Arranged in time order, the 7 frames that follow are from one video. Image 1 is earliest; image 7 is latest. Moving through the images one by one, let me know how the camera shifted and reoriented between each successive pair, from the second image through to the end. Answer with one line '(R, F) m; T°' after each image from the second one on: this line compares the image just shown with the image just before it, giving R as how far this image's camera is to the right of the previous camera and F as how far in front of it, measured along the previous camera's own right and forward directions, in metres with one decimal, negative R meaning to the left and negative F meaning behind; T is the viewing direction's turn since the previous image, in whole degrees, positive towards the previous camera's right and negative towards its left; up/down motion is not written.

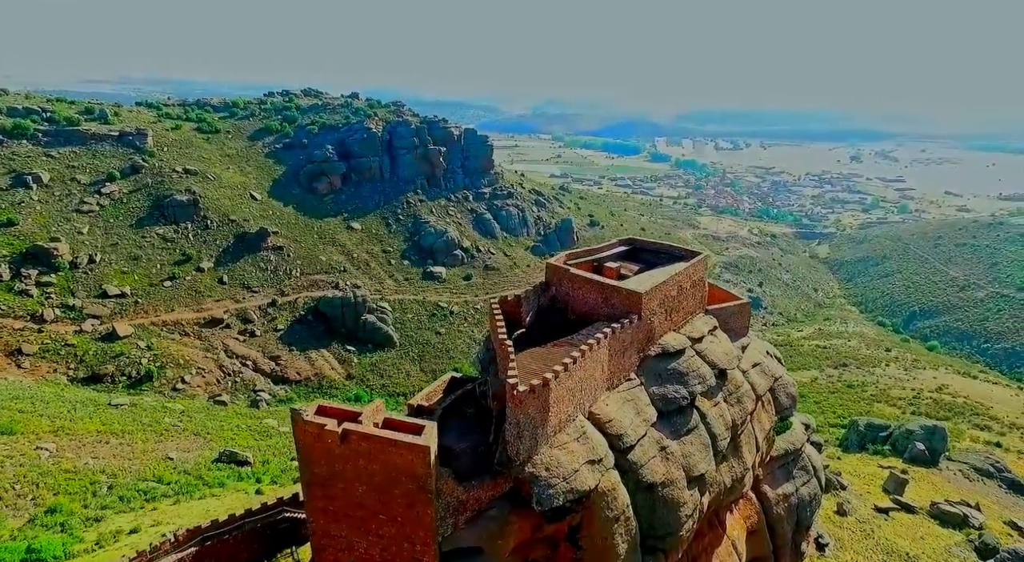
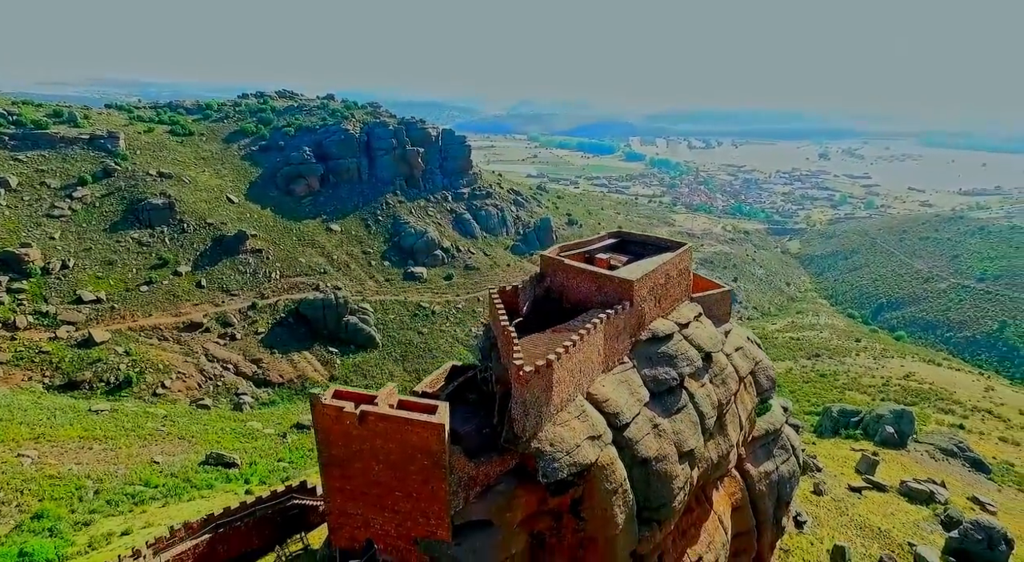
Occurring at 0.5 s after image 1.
(-0.4, -0.6) m; +2°
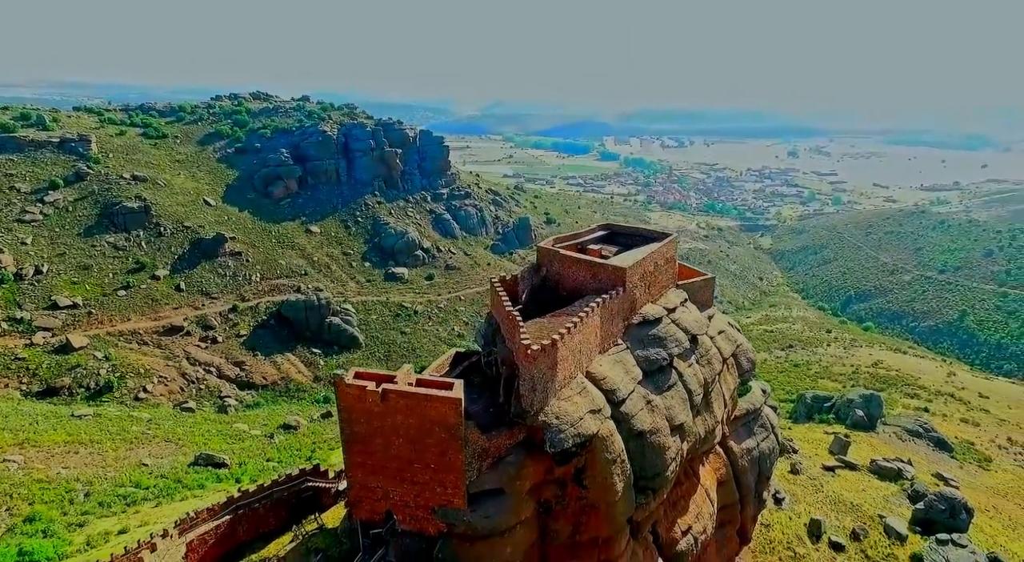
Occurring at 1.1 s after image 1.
(-0.5, -0.8) m; +2°
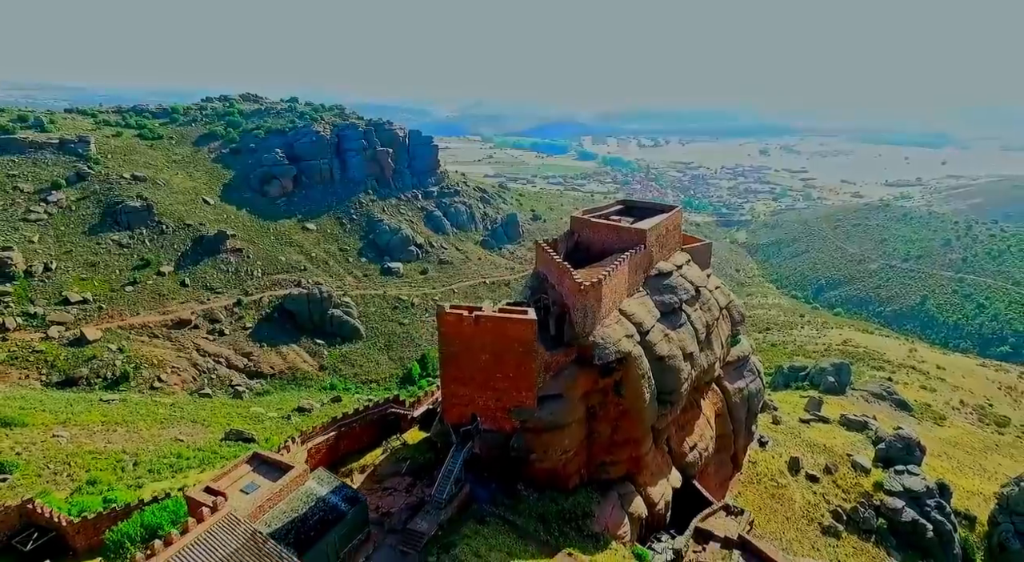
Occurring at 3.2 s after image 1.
(-1.6, -3.3) m; +2°
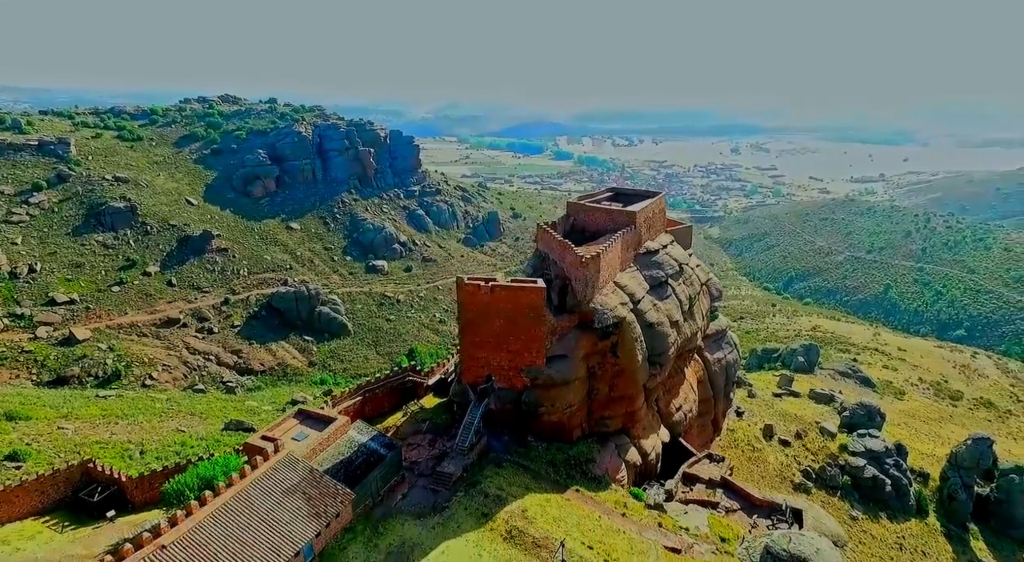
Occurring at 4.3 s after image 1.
(-0.8, -1.9) m; +2°
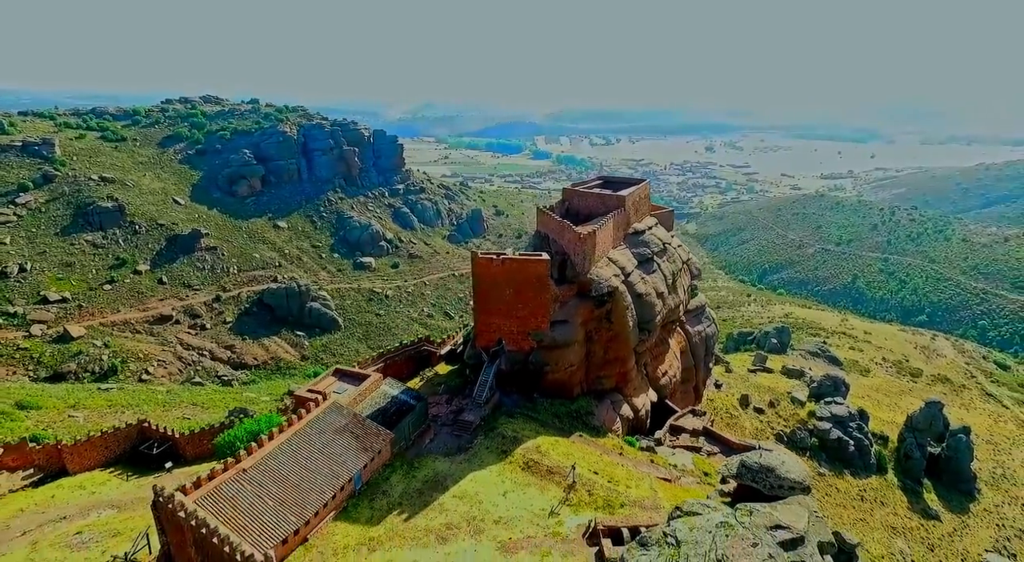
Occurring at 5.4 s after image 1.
(-0.8, -2.1) m; +2°
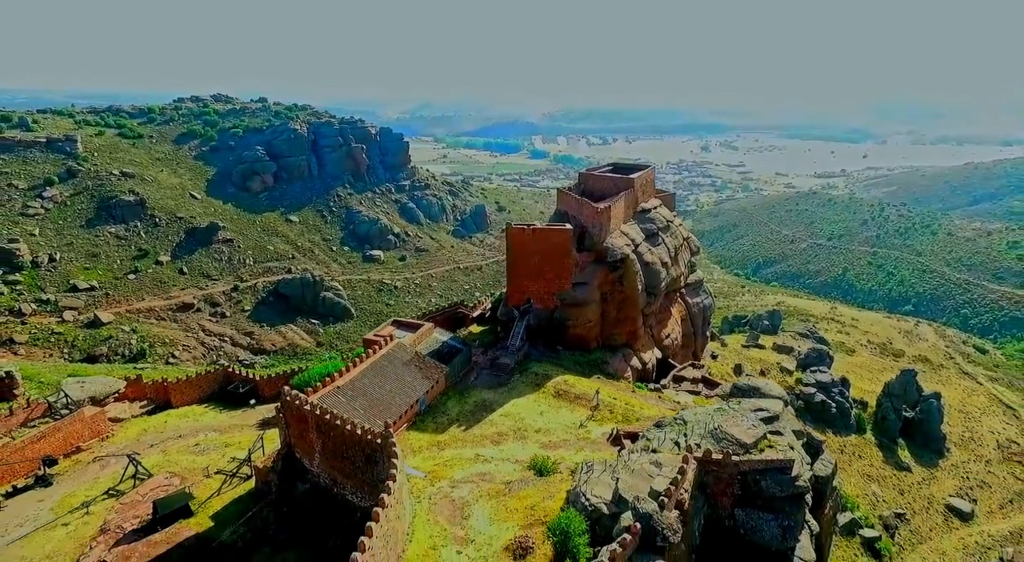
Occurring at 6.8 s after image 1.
(-0.9, -3.1) m; 0°
